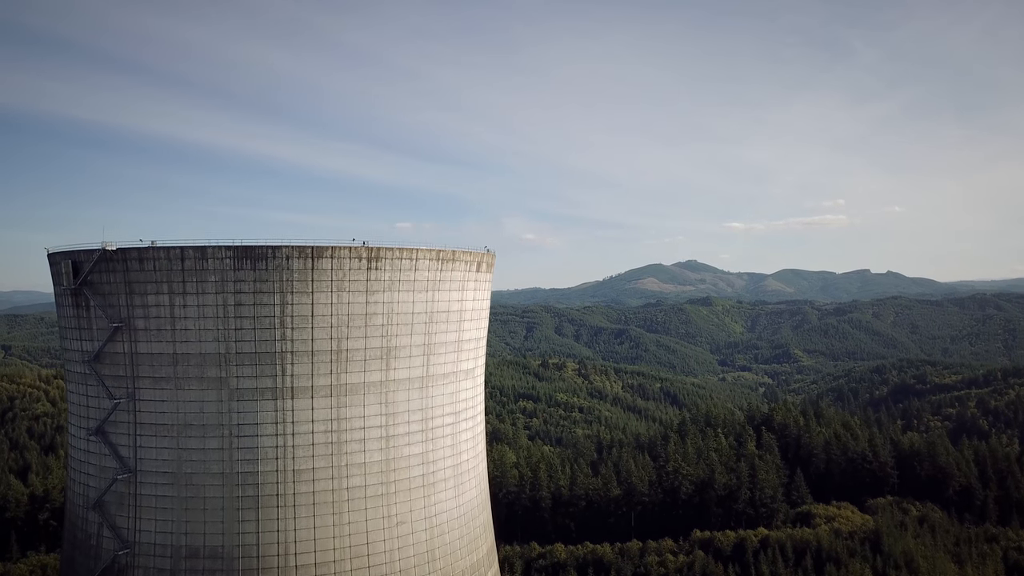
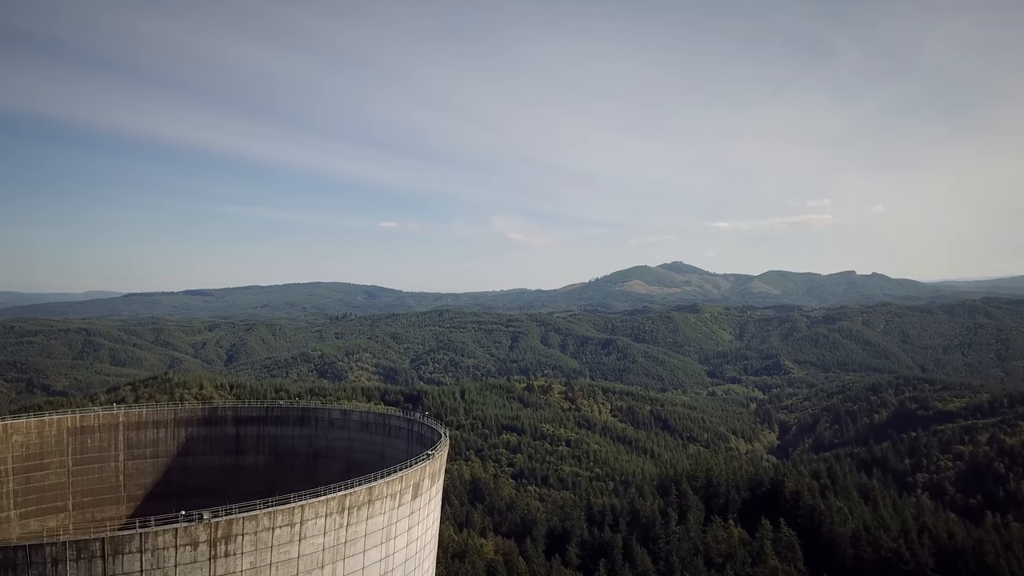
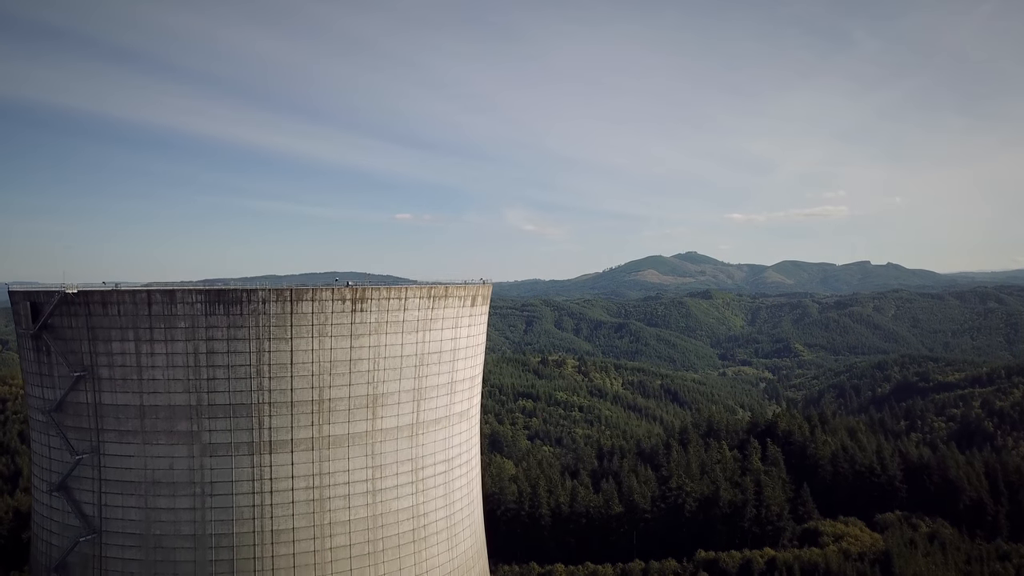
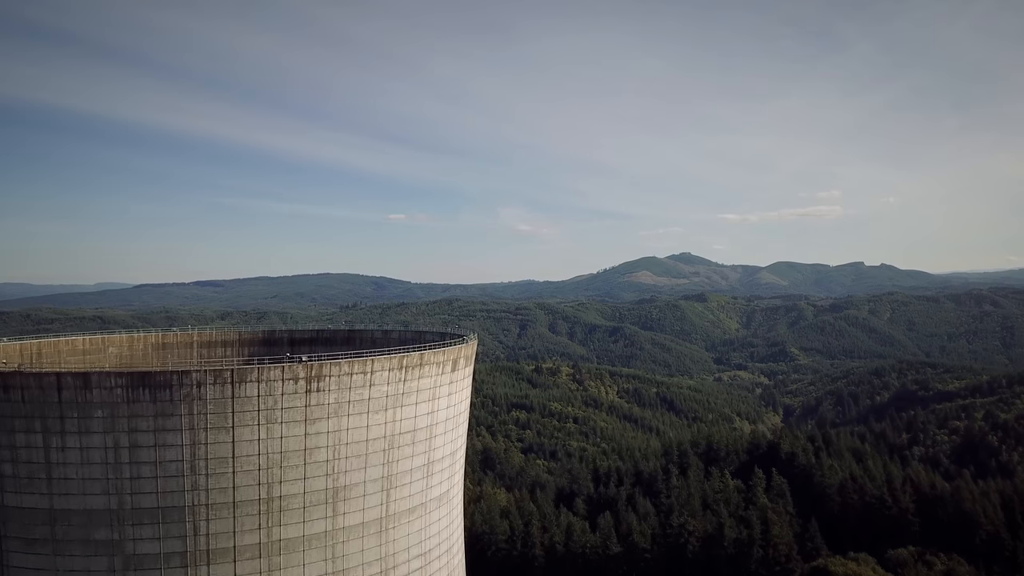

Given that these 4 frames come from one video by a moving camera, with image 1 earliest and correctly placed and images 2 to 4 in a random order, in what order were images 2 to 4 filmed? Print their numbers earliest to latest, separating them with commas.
3, 4, 2
